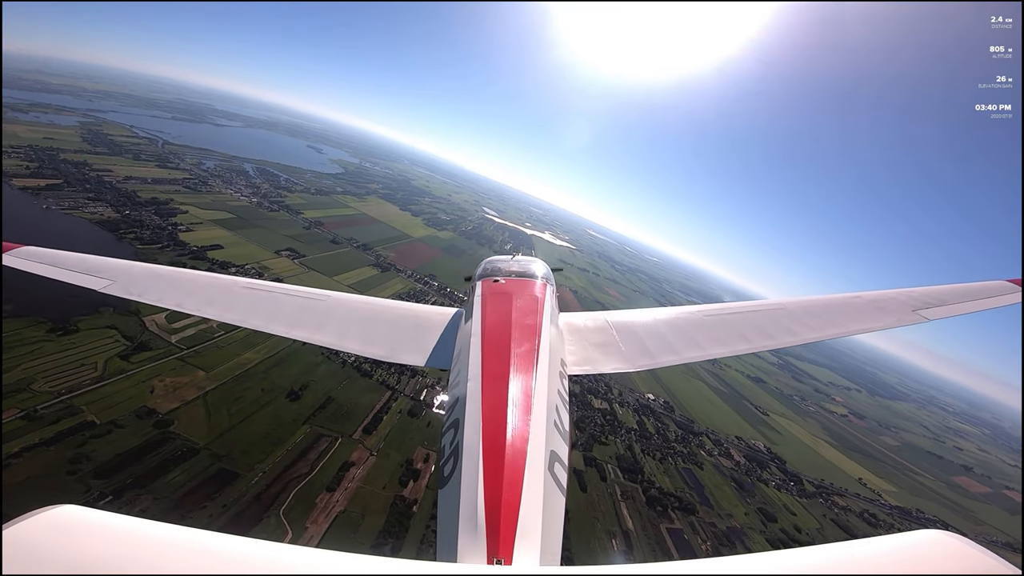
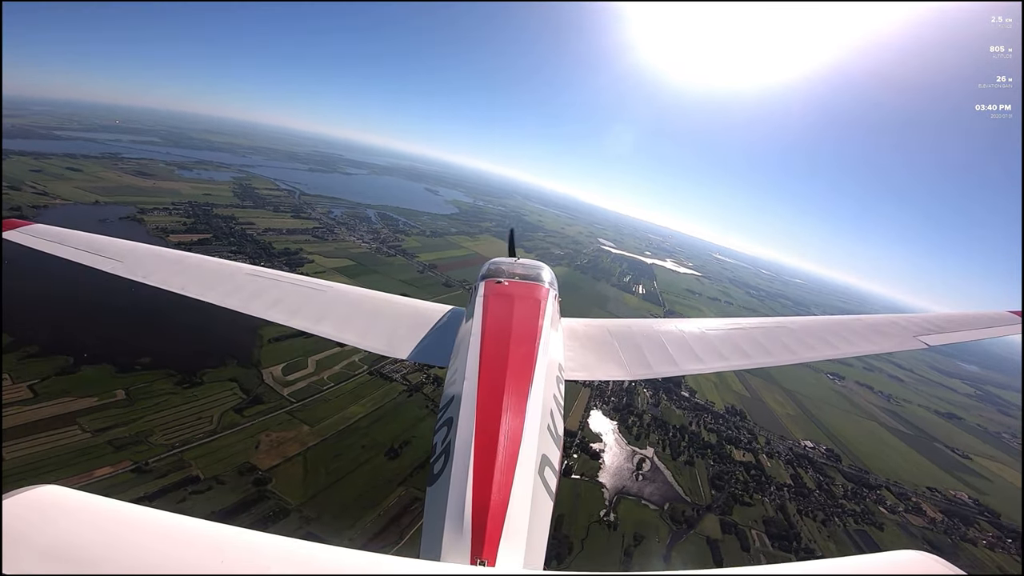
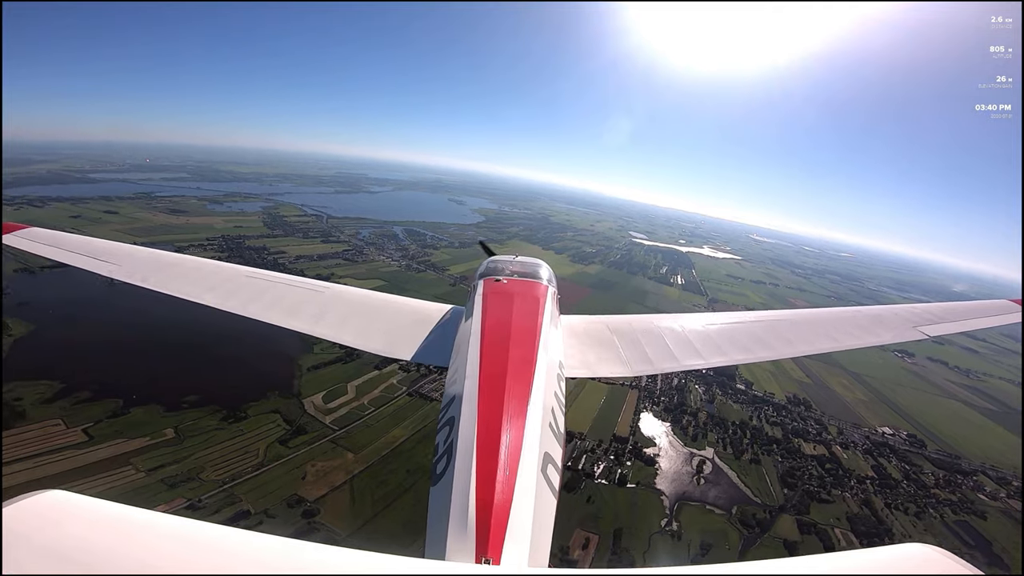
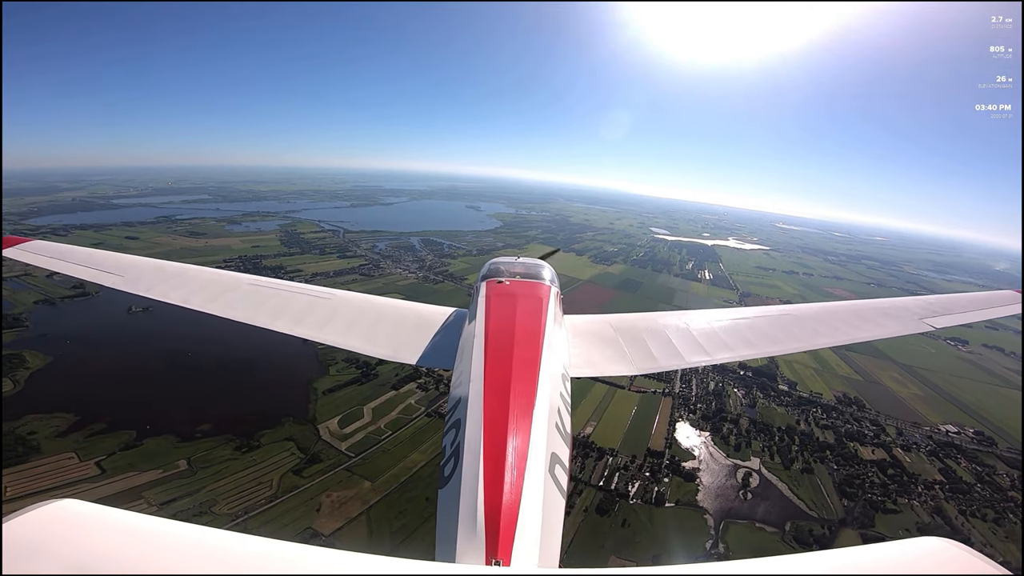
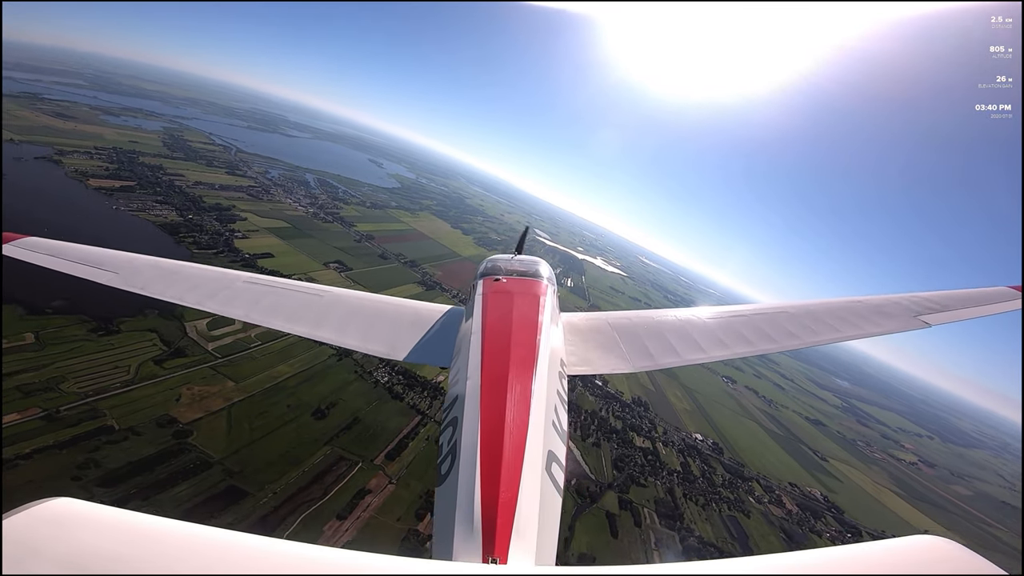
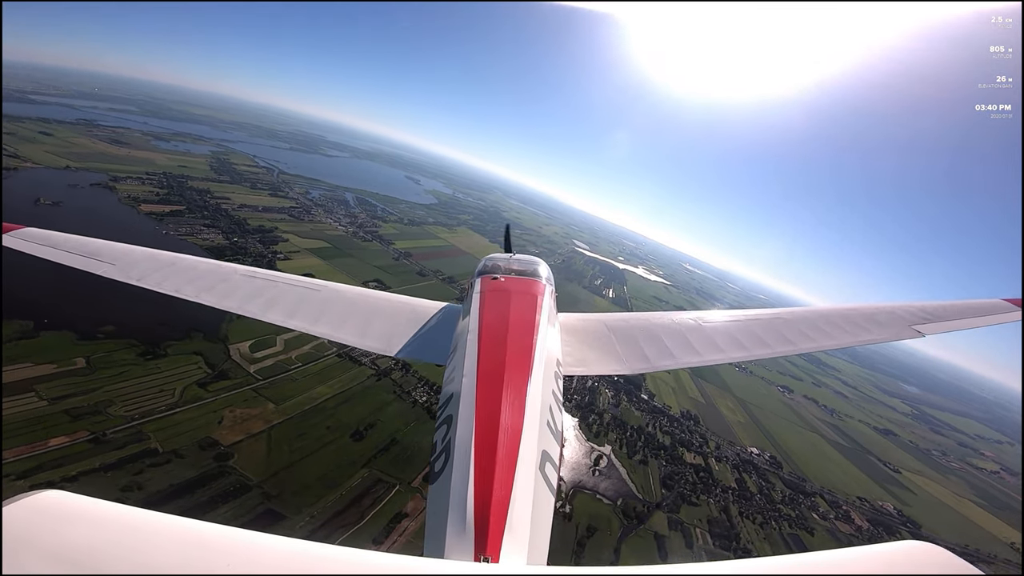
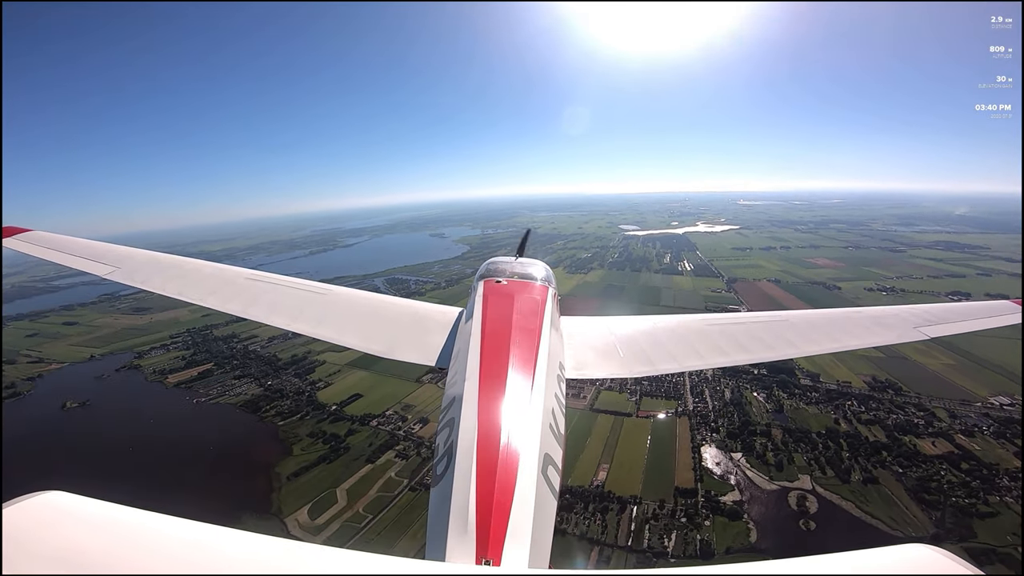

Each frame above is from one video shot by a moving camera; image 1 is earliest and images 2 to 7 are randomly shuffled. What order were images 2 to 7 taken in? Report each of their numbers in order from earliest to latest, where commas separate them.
5, 6, 2, 3, 4, 7
